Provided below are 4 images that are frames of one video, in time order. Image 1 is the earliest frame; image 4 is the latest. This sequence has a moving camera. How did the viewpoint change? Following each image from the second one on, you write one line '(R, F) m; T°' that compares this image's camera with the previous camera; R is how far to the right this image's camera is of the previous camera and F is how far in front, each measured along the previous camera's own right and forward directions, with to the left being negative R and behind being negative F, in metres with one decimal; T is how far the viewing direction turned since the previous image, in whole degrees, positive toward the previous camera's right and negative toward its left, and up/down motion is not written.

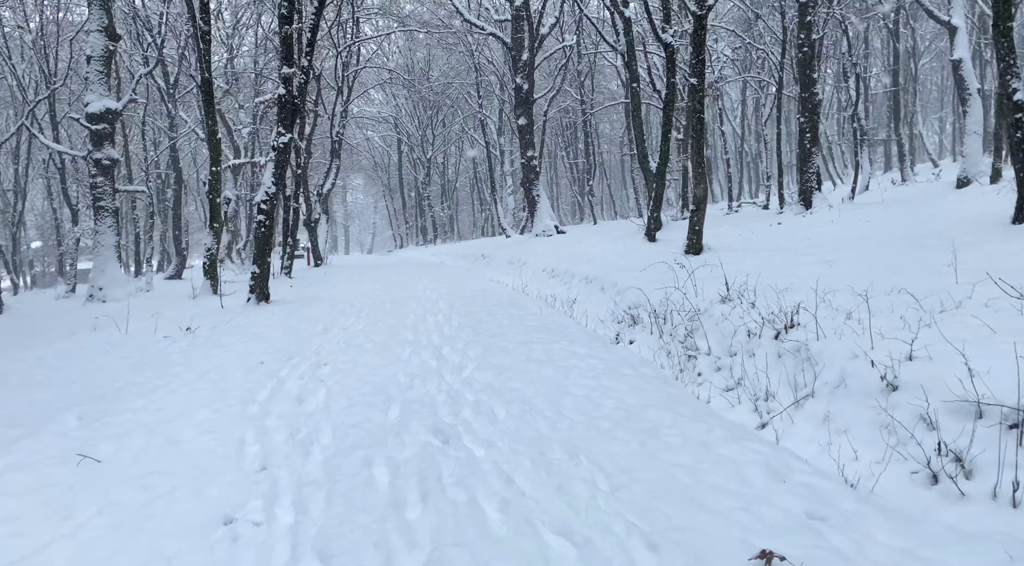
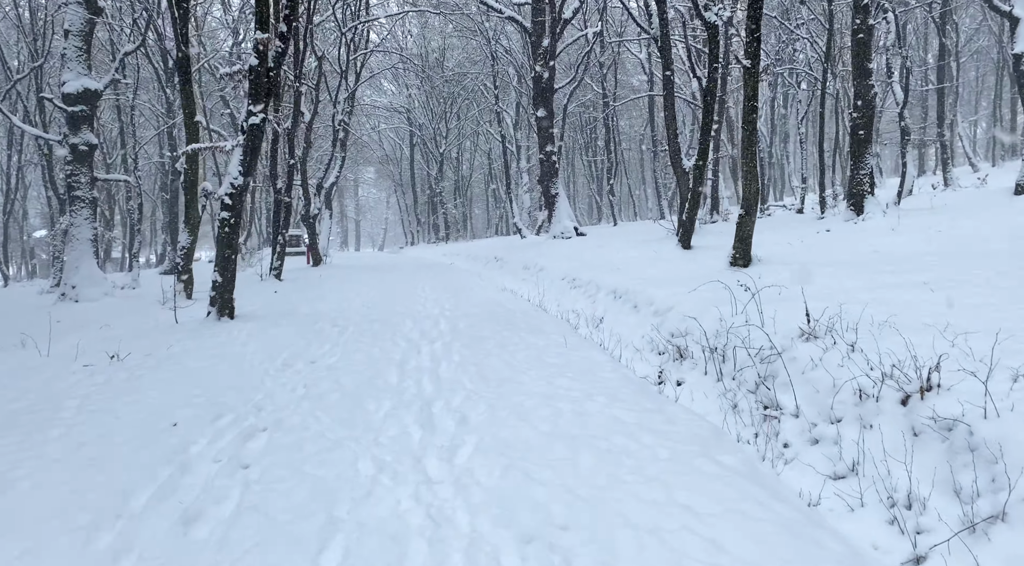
(-0.1, +2.2) m; -1°
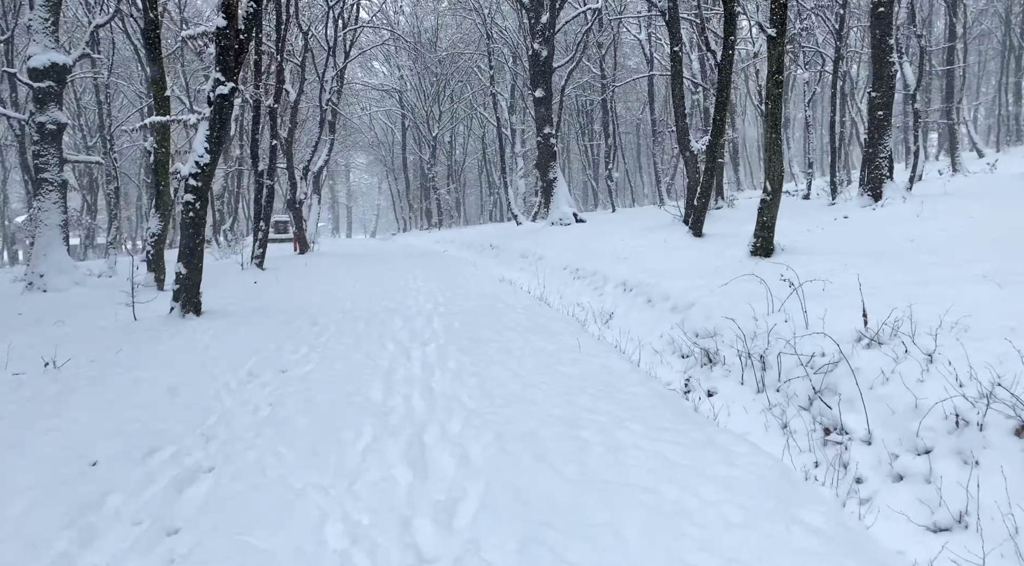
(-0.1, +1.1) m; +1°
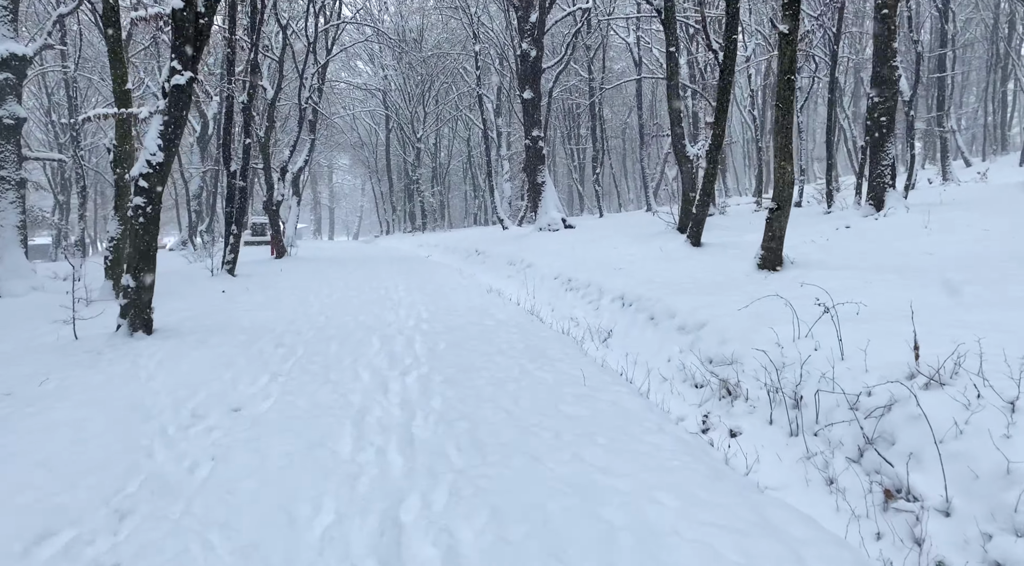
(-0.1, +1.0) m; +1°
